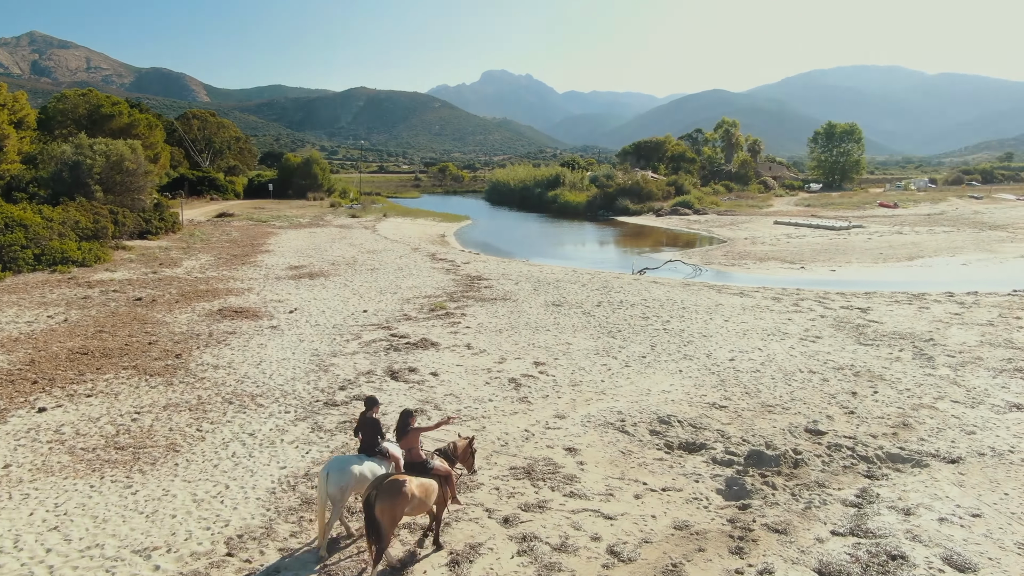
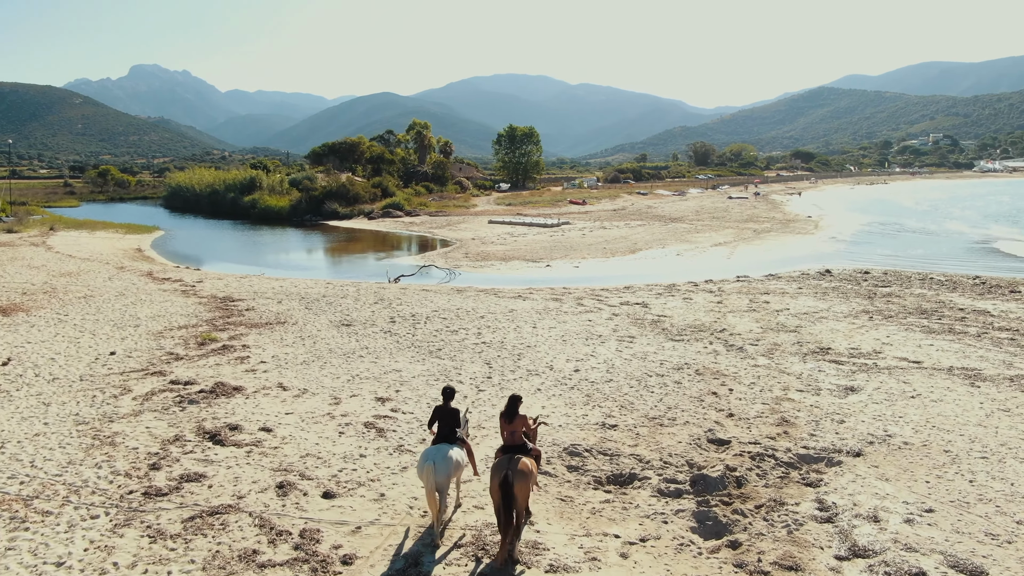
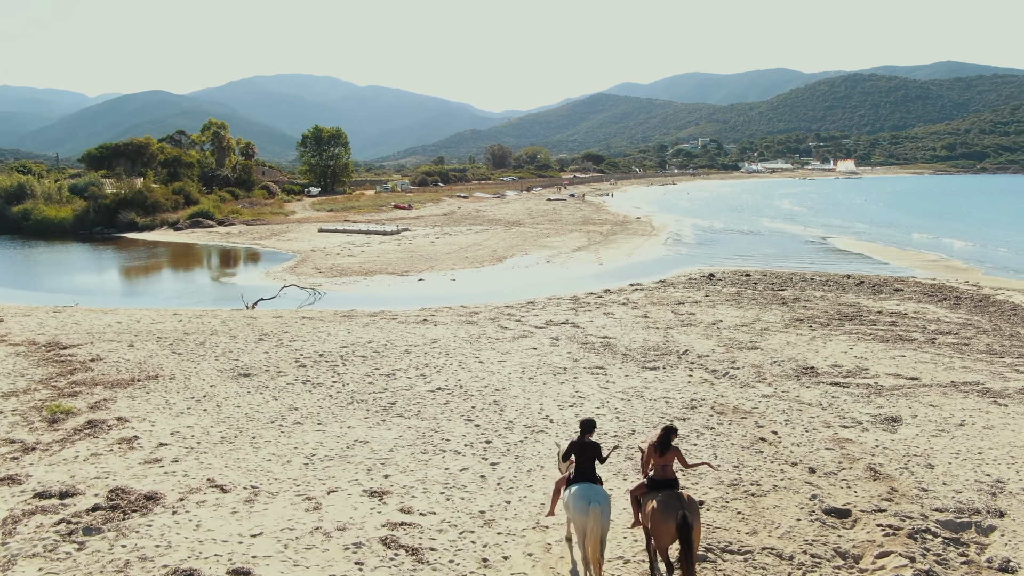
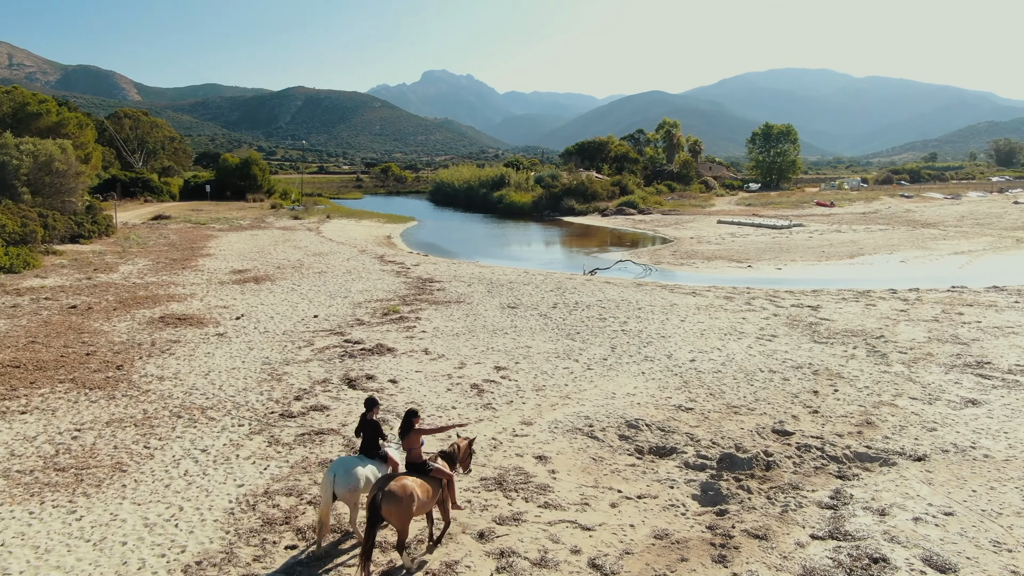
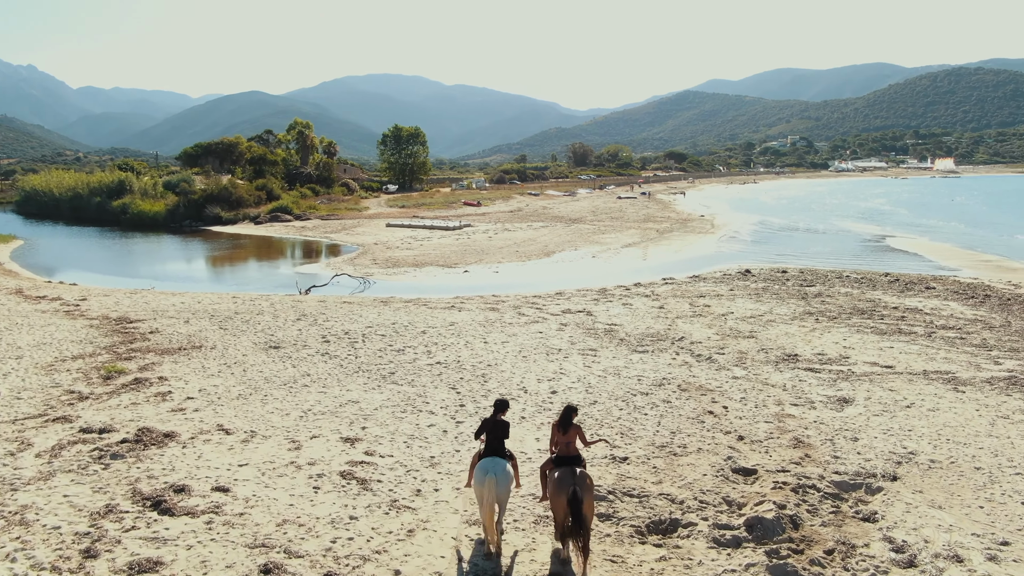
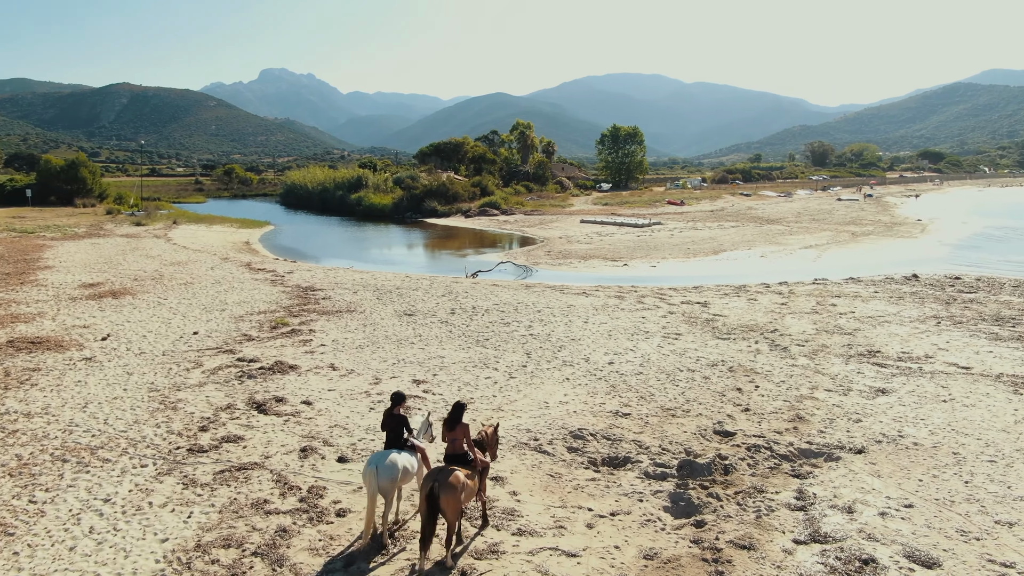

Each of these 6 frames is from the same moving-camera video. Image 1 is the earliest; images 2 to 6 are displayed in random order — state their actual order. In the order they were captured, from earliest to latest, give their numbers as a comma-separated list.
4, 6, 2, 5, 3
